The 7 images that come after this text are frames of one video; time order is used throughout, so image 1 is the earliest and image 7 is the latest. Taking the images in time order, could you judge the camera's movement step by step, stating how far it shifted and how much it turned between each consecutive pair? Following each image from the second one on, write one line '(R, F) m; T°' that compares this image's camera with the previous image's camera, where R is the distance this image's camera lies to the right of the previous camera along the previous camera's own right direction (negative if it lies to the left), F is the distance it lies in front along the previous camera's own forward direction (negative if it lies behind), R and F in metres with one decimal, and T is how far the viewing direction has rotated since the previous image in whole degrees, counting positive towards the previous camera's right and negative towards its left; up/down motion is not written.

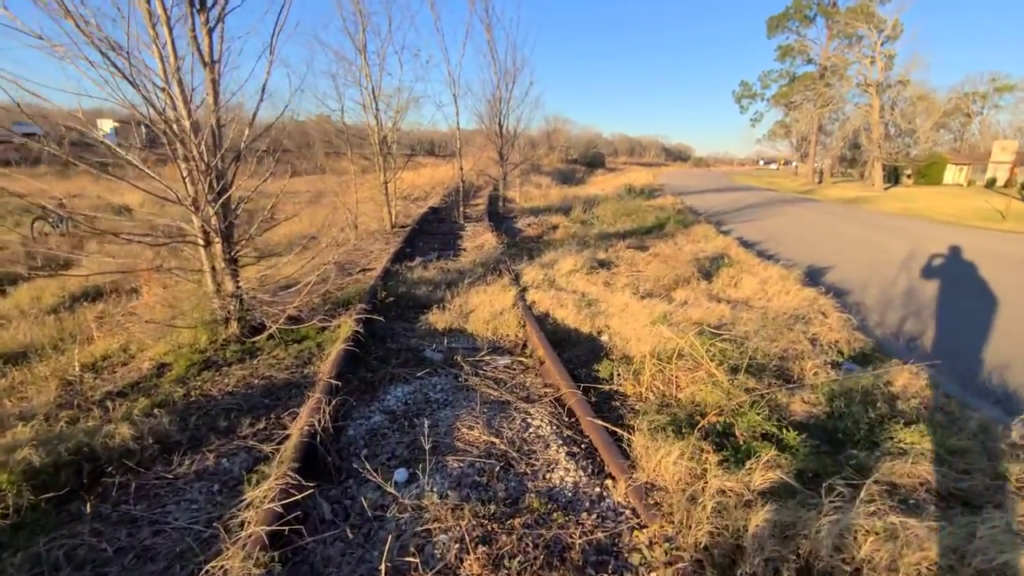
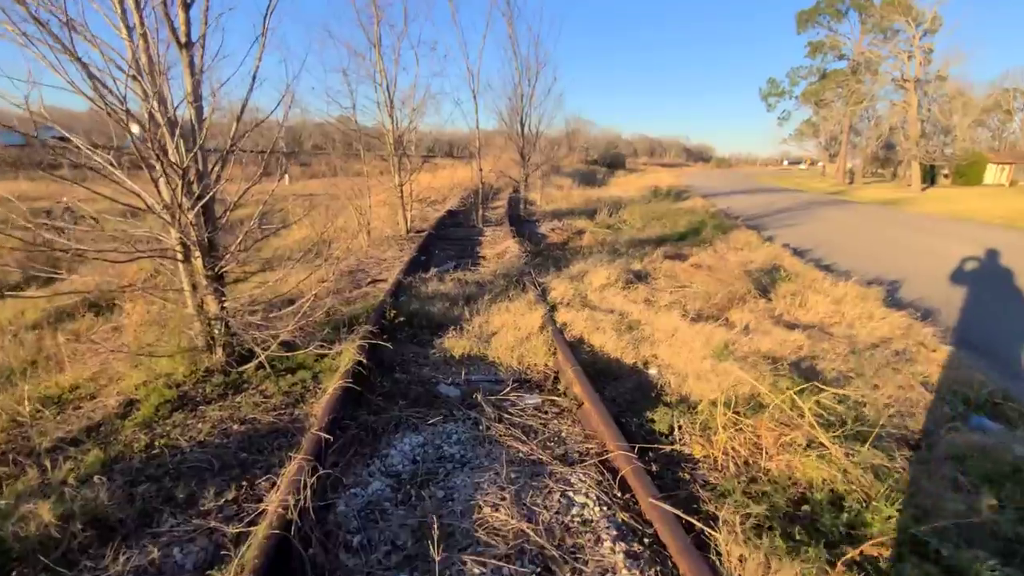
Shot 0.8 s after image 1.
(-0.1, +0.9) m; -2°
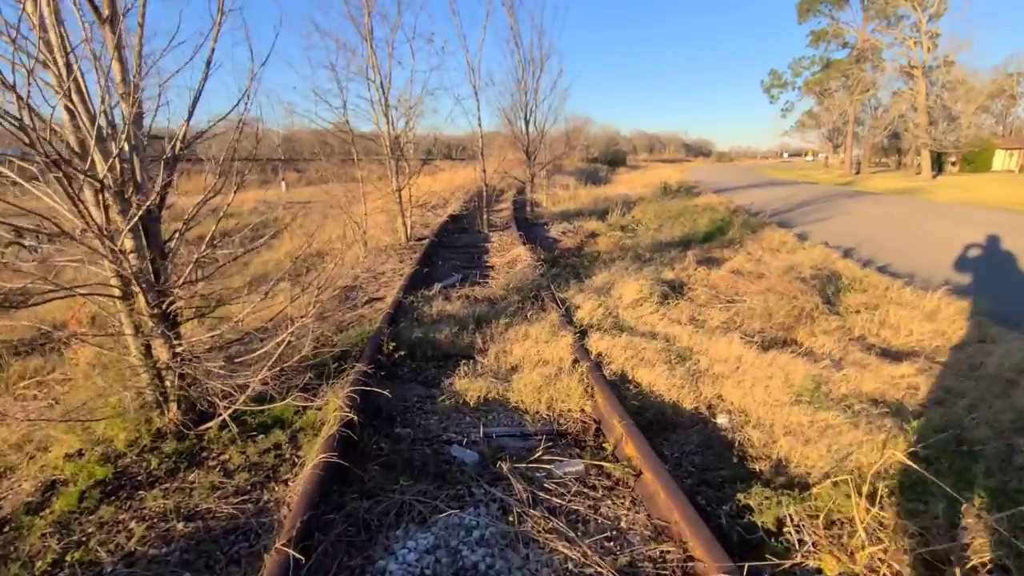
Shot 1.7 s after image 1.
(-0.2, +1.0) m; 0°
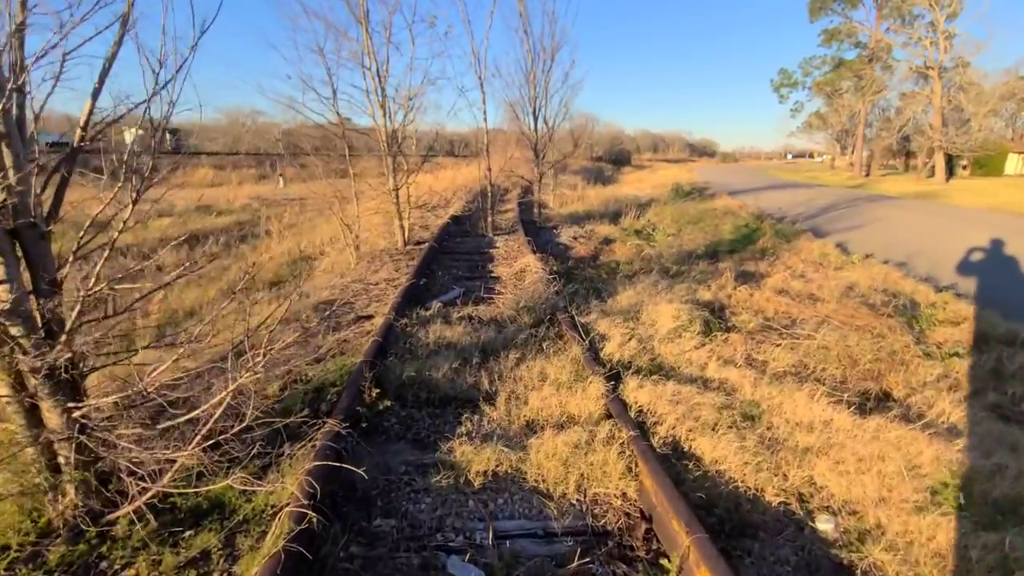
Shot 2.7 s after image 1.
(-0.1, +1.0) m; 0°
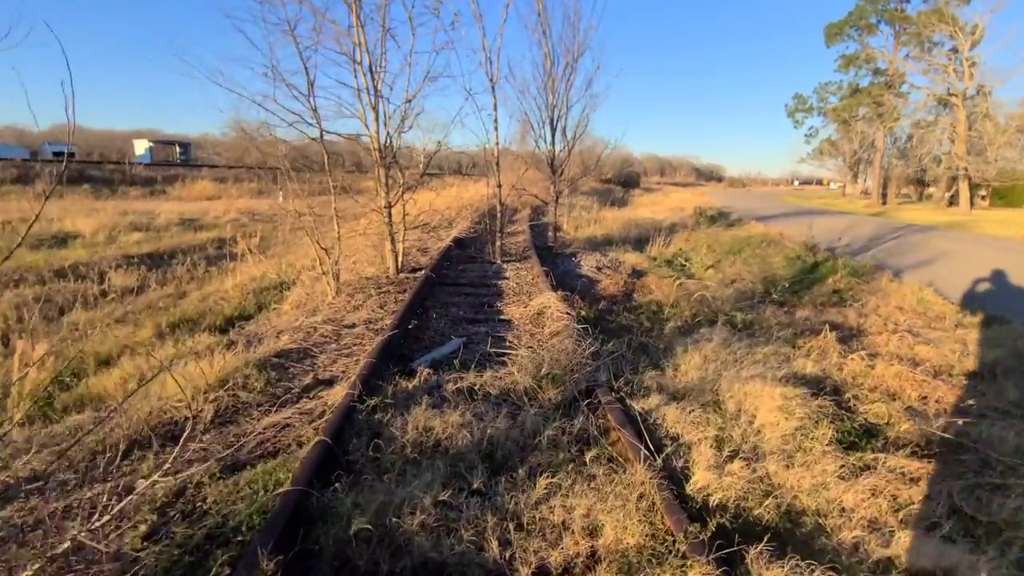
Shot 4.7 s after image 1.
(-0.1, +1.8) m; 0°
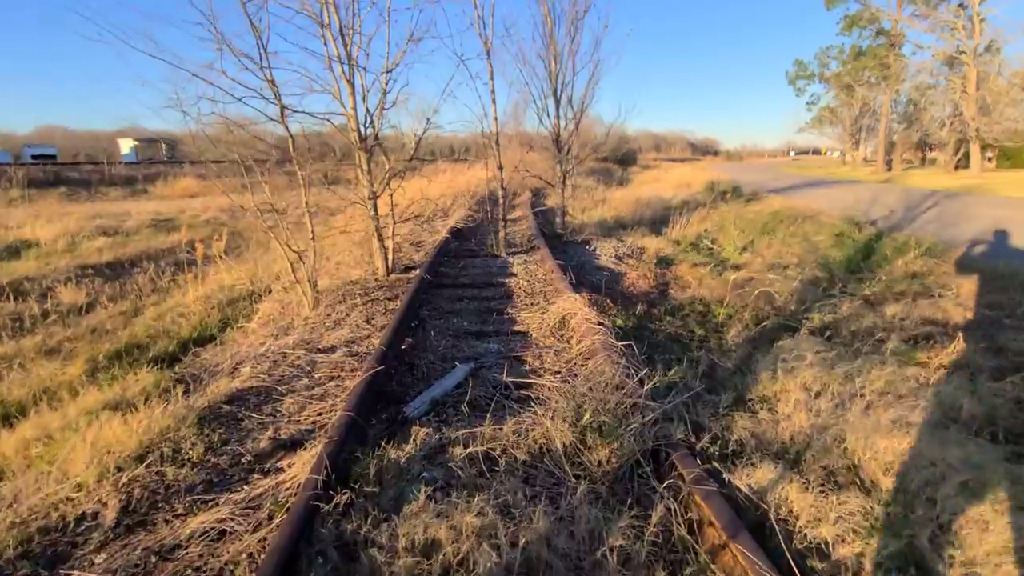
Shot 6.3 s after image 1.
(-0.2, +1.3) m; 0°
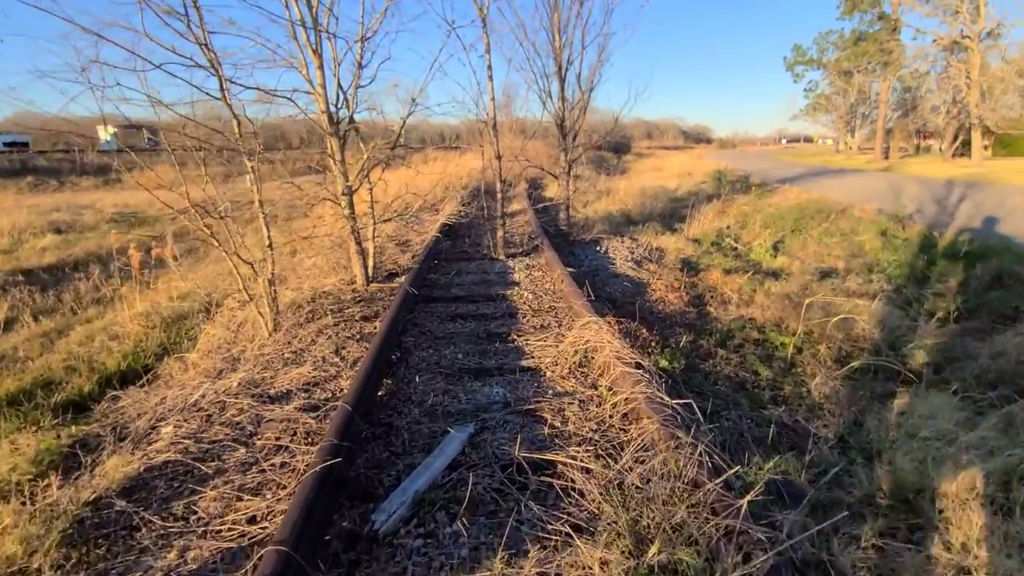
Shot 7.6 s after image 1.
(-0.1, +1.2) m; +1°
